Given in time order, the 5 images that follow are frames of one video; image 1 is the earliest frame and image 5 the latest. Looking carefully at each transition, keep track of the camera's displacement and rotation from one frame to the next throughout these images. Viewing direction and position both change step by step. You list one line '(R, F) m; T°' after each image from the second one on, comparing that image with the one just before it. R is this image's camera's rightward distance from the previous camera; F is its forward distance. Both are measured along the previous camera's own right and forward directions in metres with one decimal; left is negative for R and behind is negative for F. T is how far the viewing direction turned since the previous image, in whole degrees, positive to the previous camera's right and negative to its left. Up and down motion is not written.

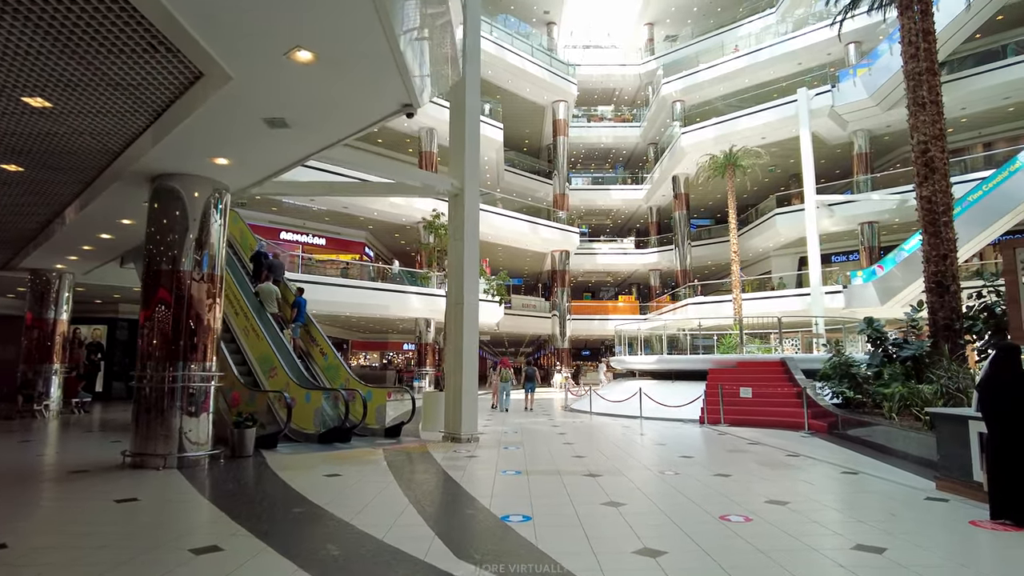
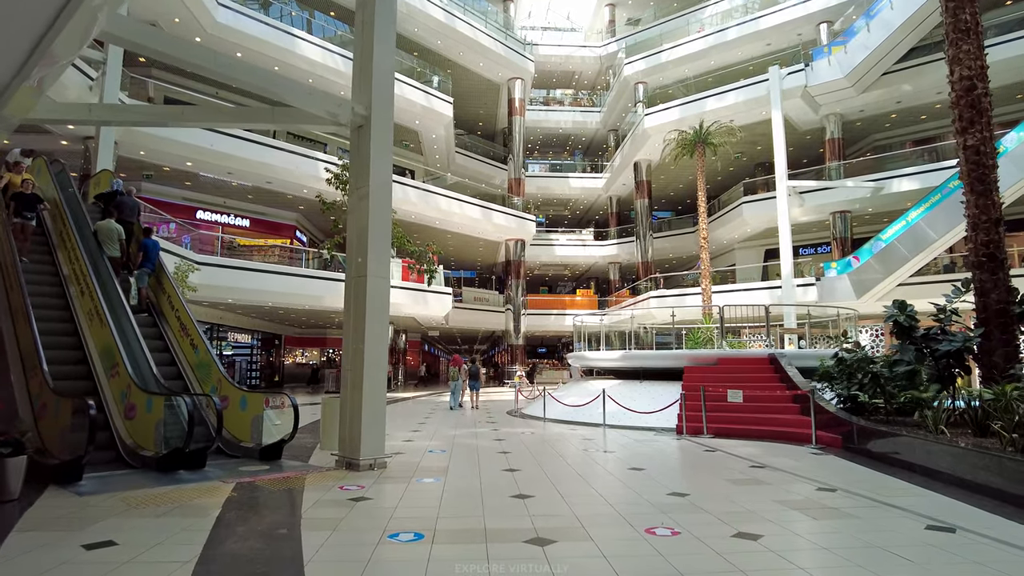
(+0.3, +2.0) m; +4°
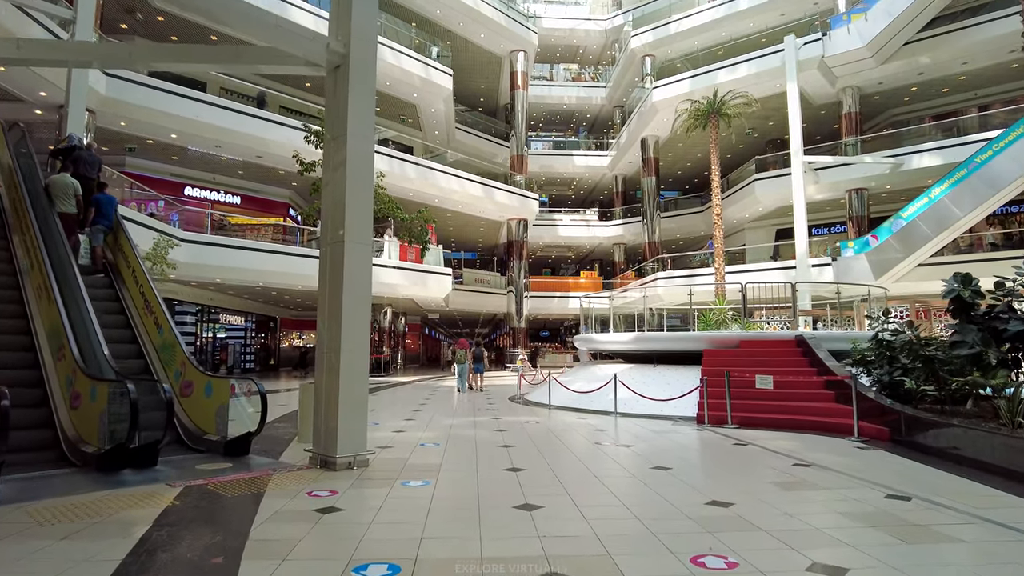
(0.0, +0.8) m; 0°
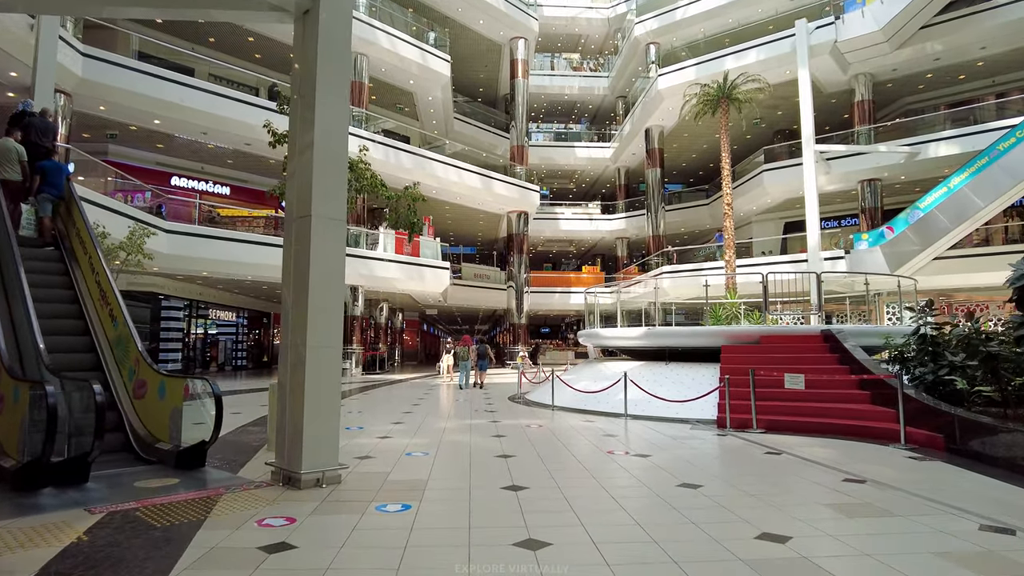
(0.0, +0.7) m; 0°
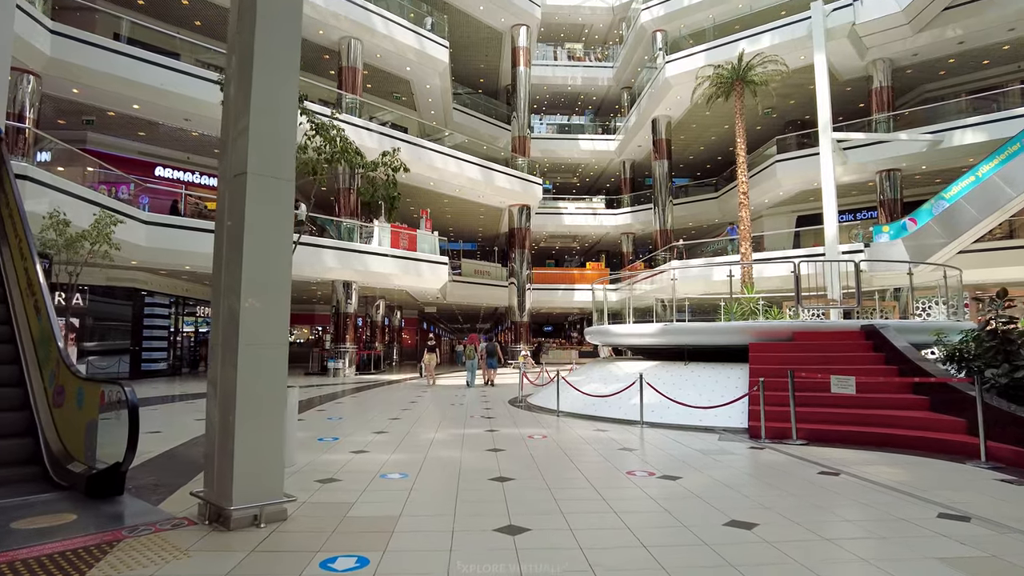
(0.0, +0.9) m; 0°
